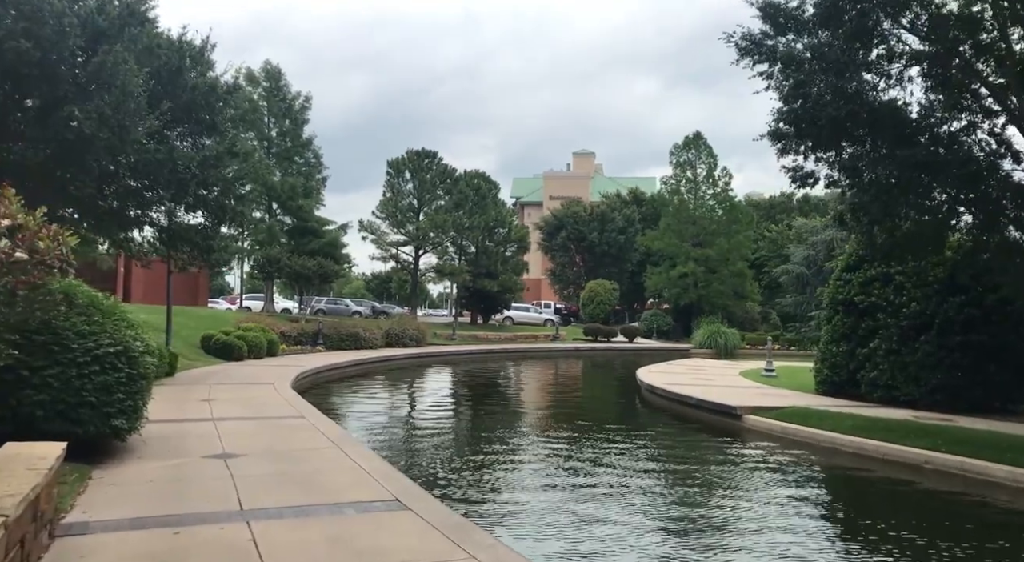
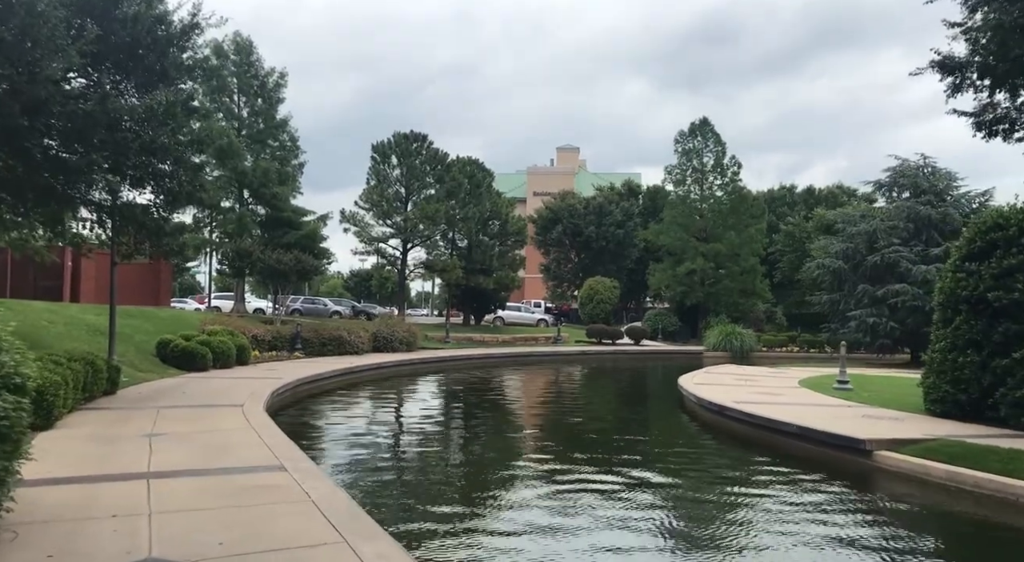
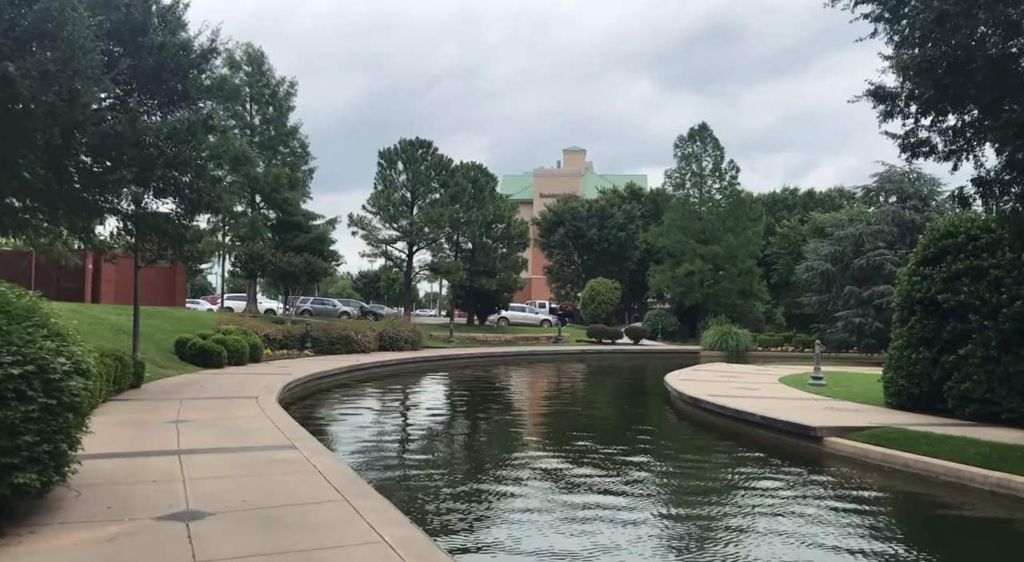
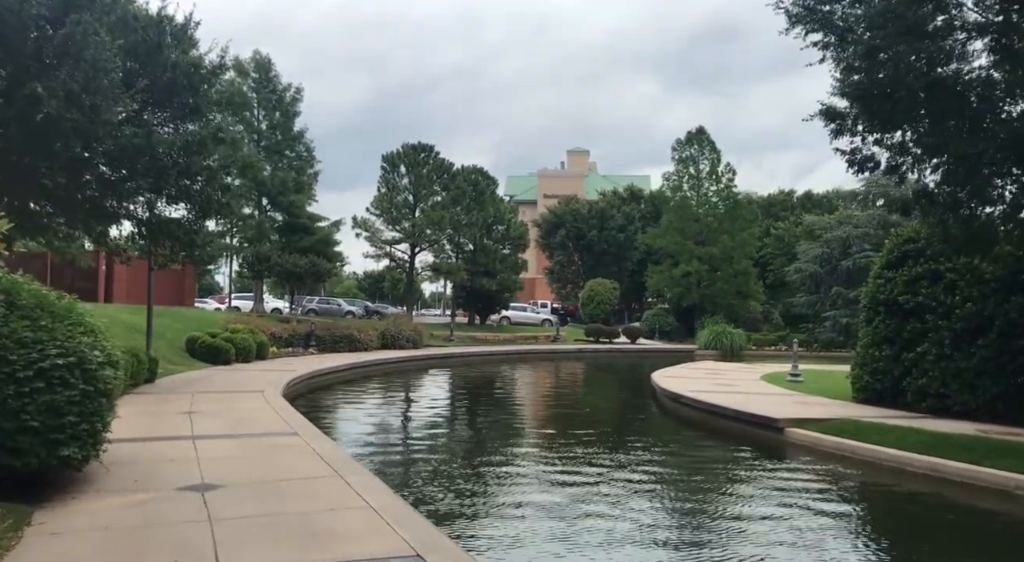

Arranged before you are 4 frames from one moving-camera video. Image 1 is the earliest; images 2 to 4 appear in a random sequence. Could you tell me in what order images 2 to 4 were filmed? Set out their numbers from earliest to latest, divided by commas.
4, 3, 2
